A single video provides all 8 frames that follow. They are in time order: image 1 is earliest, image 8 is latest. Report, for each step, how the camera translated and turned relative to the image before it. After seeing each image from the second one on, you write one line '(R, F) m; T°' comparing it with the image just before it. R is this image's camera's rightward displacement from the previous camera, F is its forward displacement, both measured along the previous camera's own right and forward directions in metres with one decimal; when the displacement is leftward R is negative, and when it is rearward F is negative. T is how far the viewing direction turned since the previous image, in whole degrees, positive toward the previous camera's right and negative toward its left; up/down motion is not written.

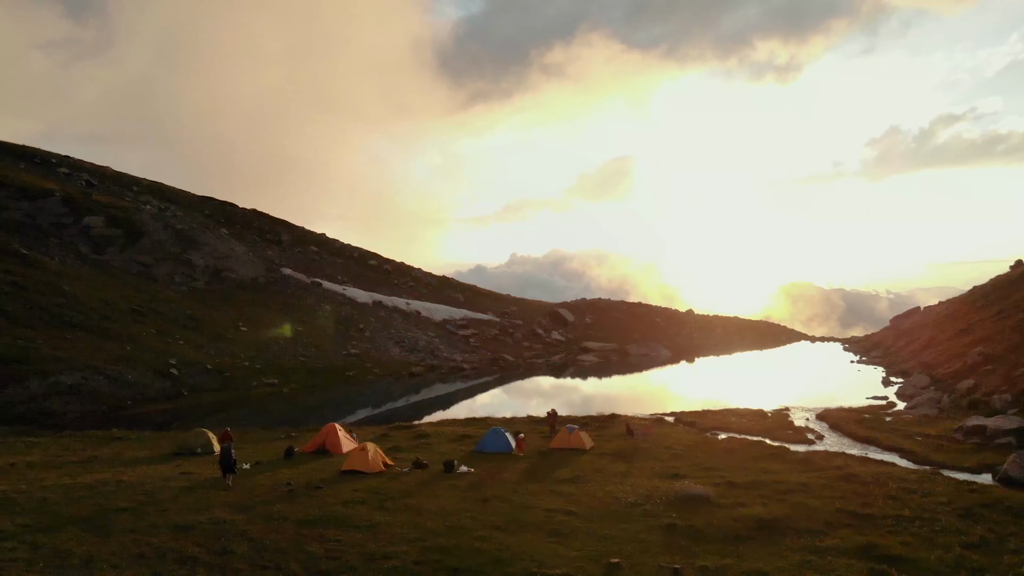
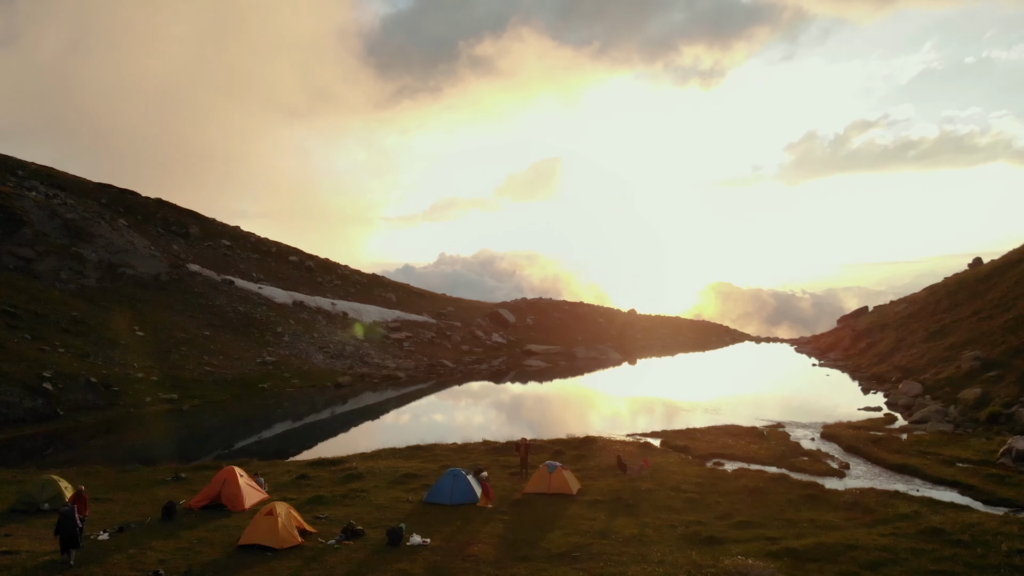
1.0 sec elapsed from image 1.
(-1.0, +8.0) m; +5°
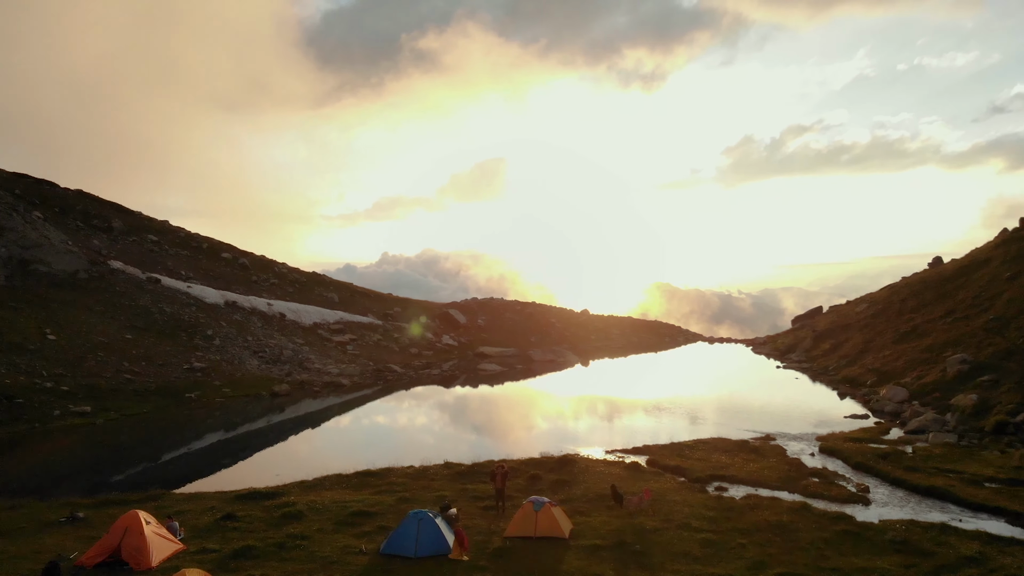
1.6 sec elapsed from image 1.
(-0.8, +4.7) m; +4°
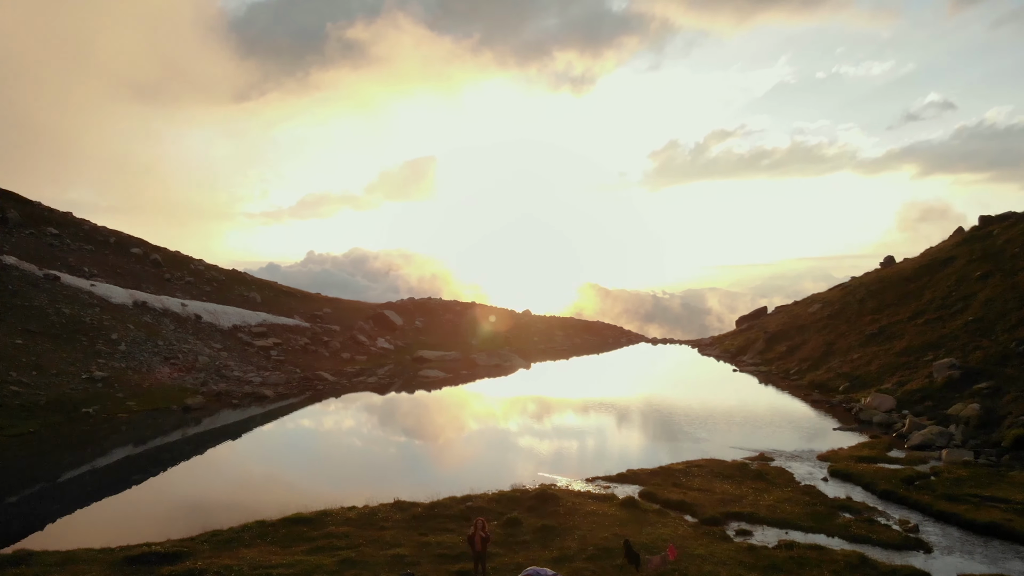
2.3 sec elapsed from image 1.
(-1.1, +5.6) m; +5°
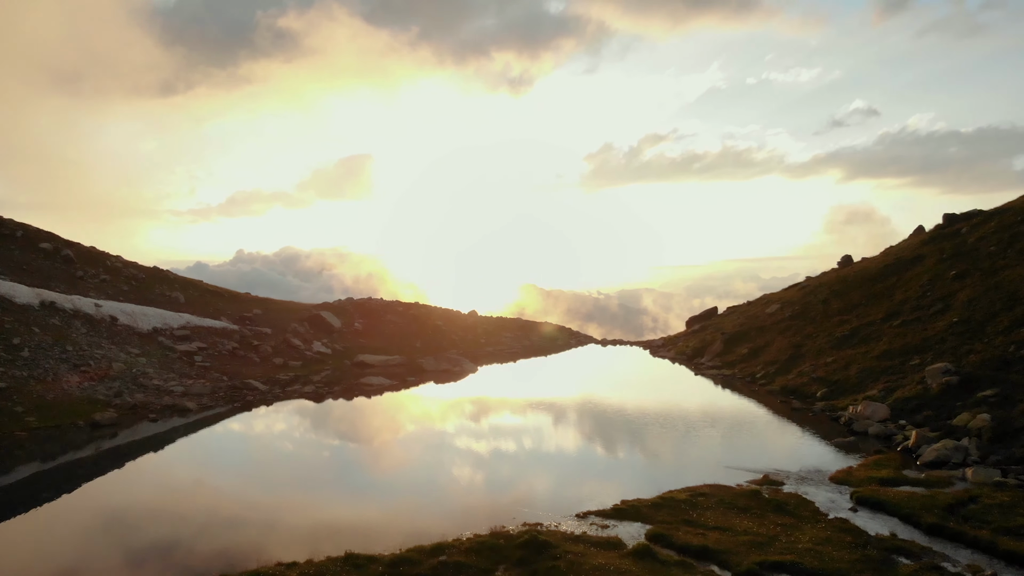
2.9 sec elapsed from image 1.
(-1.1, +5.0) m; +4°
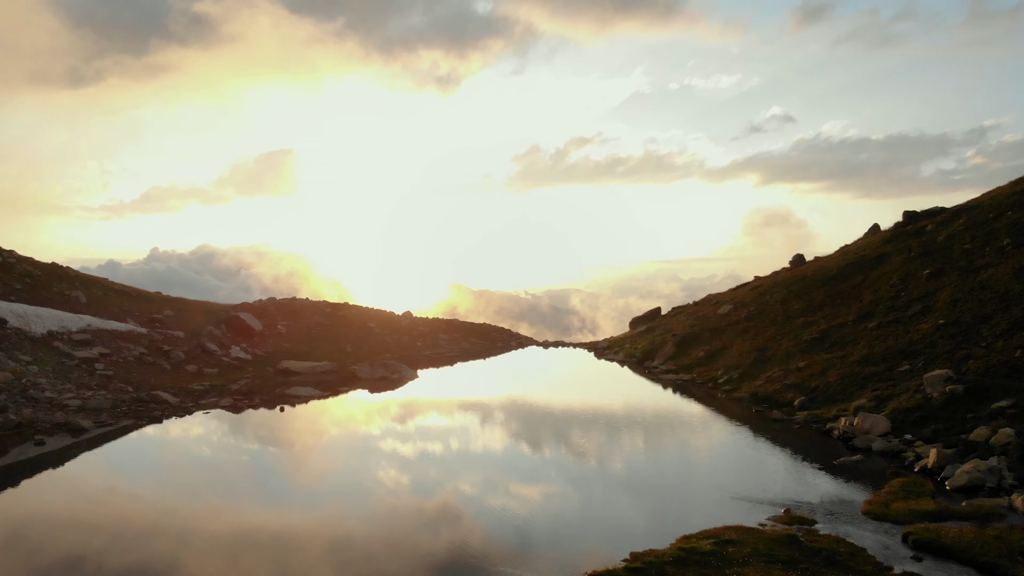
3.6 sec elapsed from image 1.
(-1.3, +5.6) m; +5°
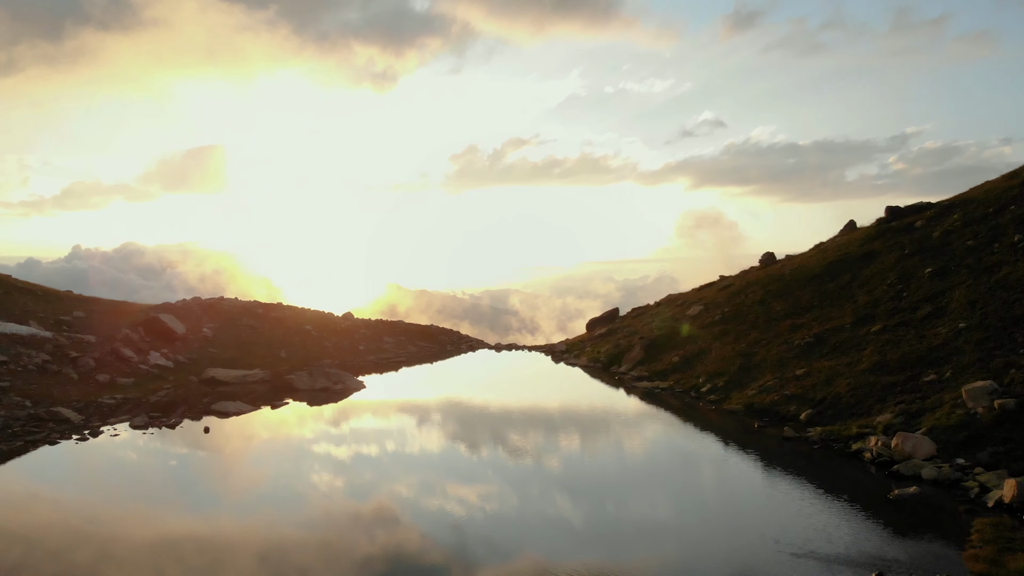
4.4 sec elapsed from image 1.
(-1.5, +6.4) m; +4°
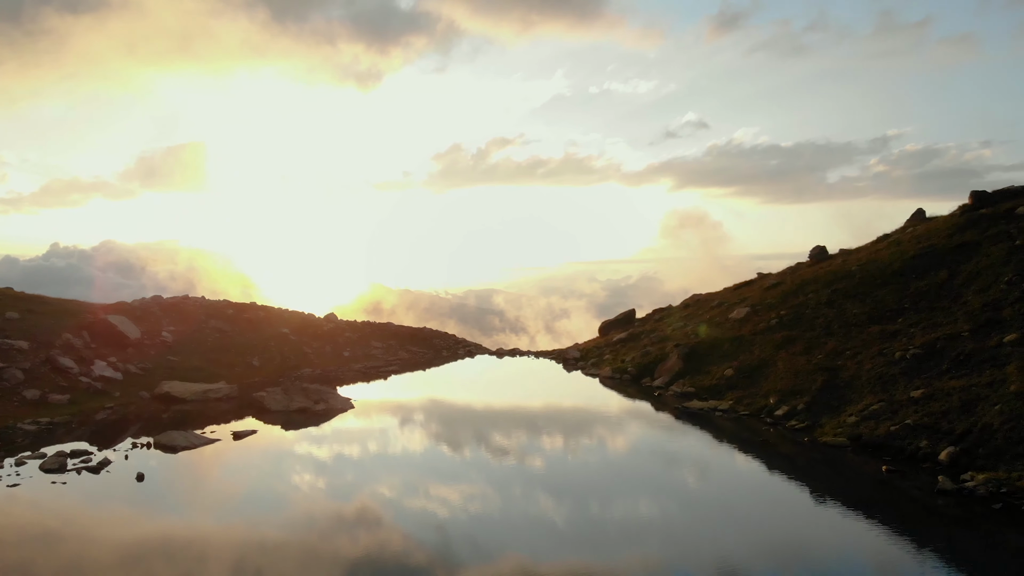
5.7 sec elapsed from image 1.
(-2.2, +10.4) m; +1°
